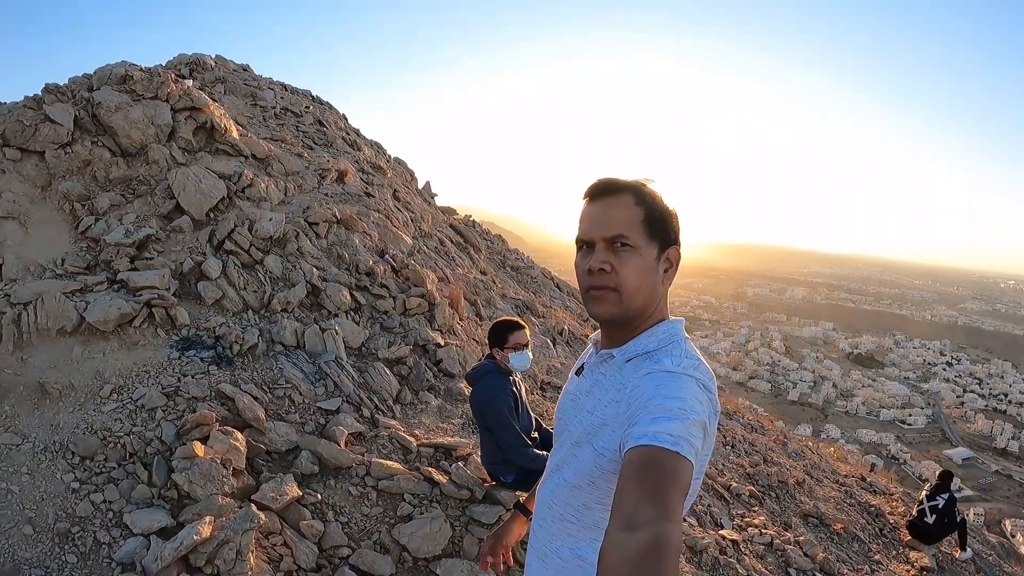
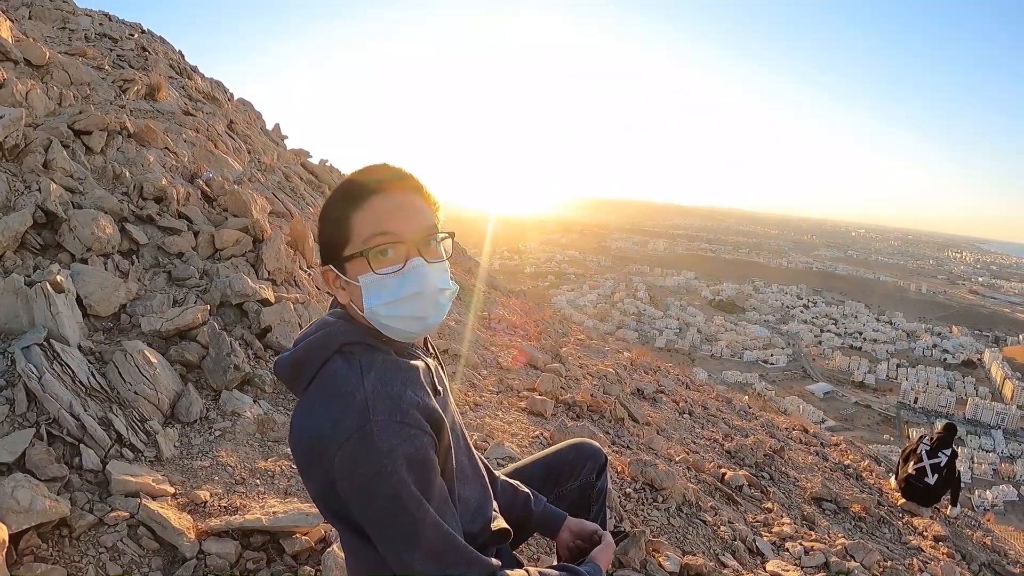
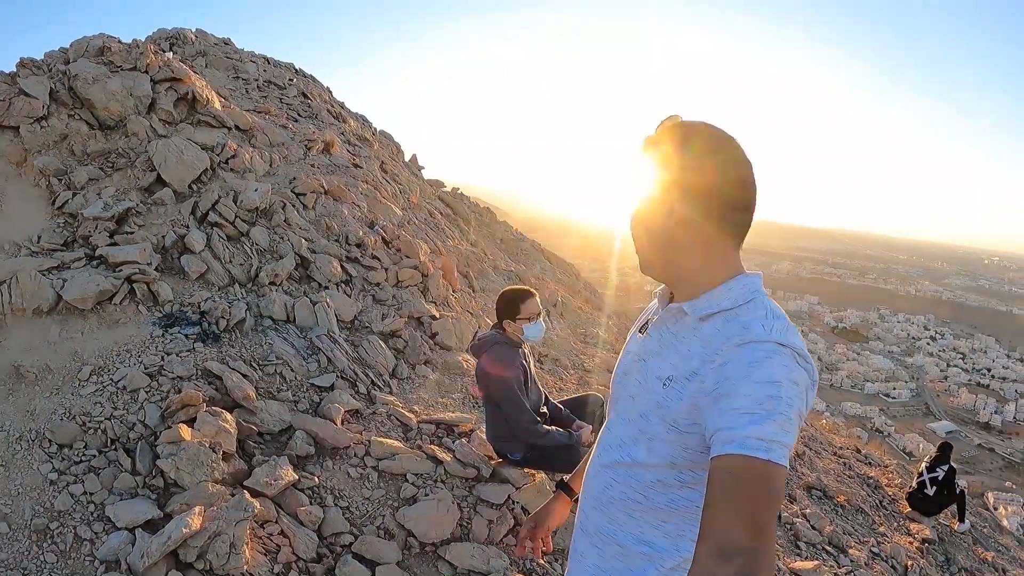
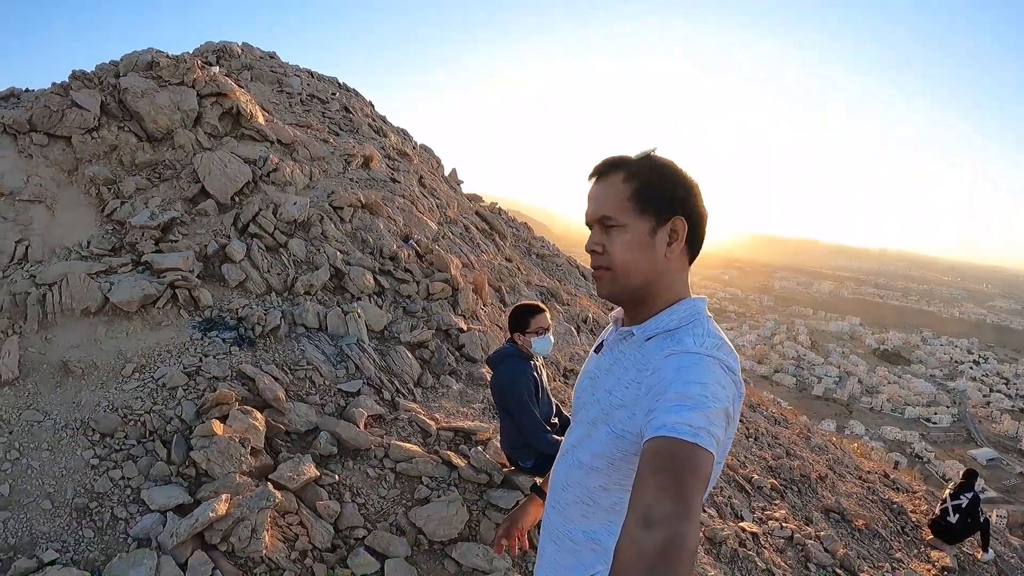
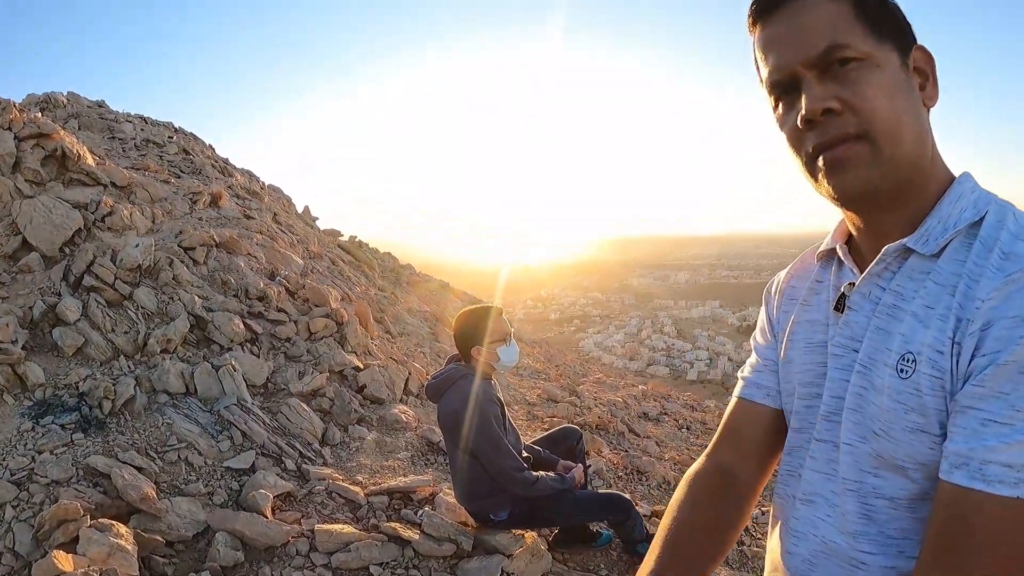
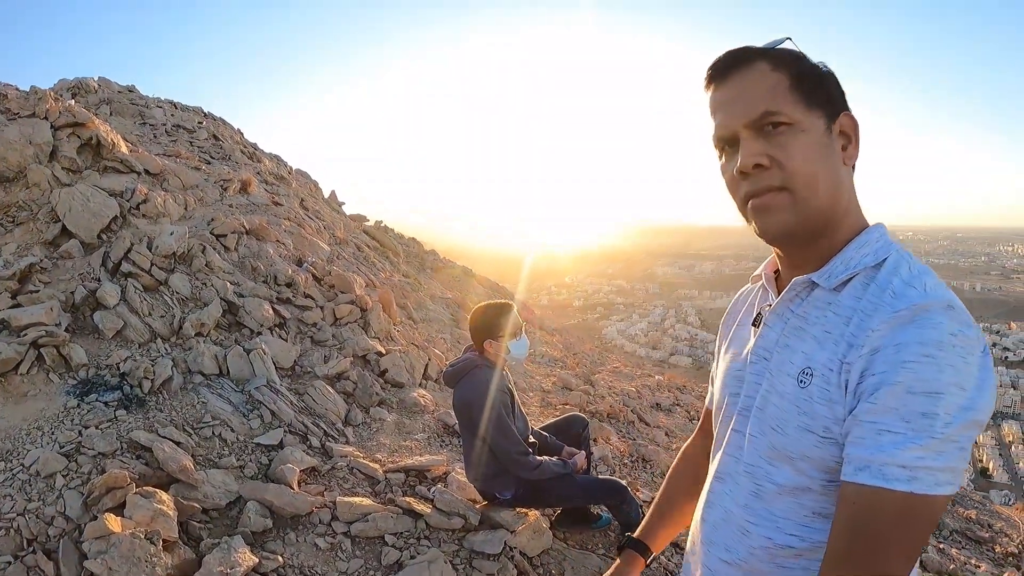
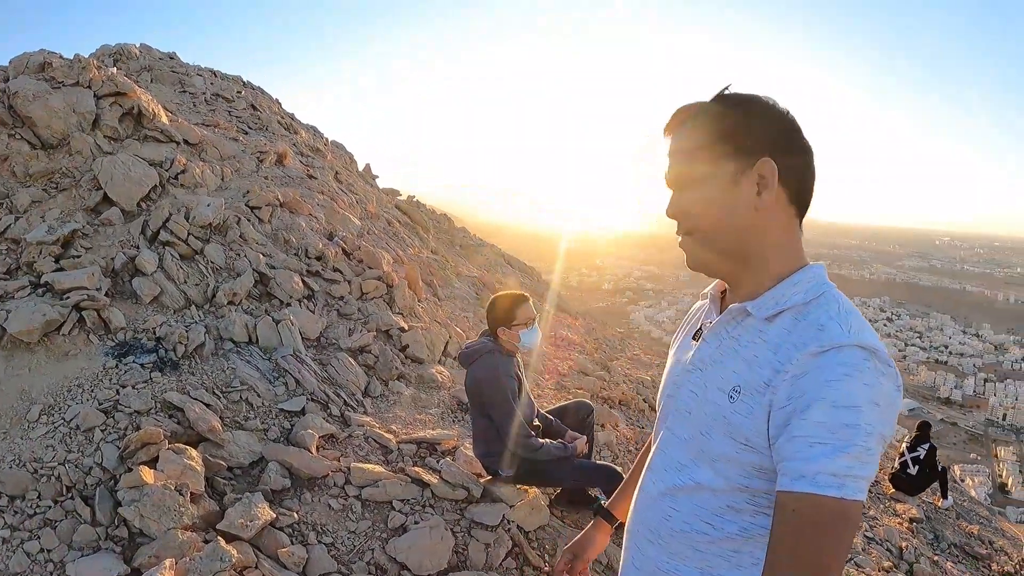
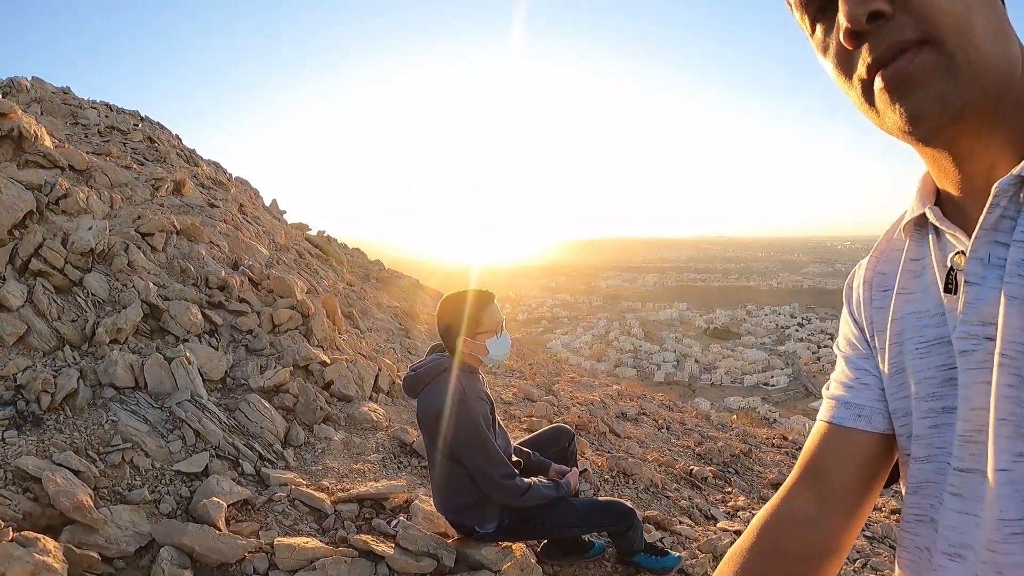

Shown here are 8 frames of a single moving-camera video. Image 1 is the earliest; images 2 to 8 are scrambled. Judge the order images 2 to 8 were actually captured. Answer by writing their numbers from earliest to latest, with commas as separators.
4, 3, 7, 6, 5, 8, 2
